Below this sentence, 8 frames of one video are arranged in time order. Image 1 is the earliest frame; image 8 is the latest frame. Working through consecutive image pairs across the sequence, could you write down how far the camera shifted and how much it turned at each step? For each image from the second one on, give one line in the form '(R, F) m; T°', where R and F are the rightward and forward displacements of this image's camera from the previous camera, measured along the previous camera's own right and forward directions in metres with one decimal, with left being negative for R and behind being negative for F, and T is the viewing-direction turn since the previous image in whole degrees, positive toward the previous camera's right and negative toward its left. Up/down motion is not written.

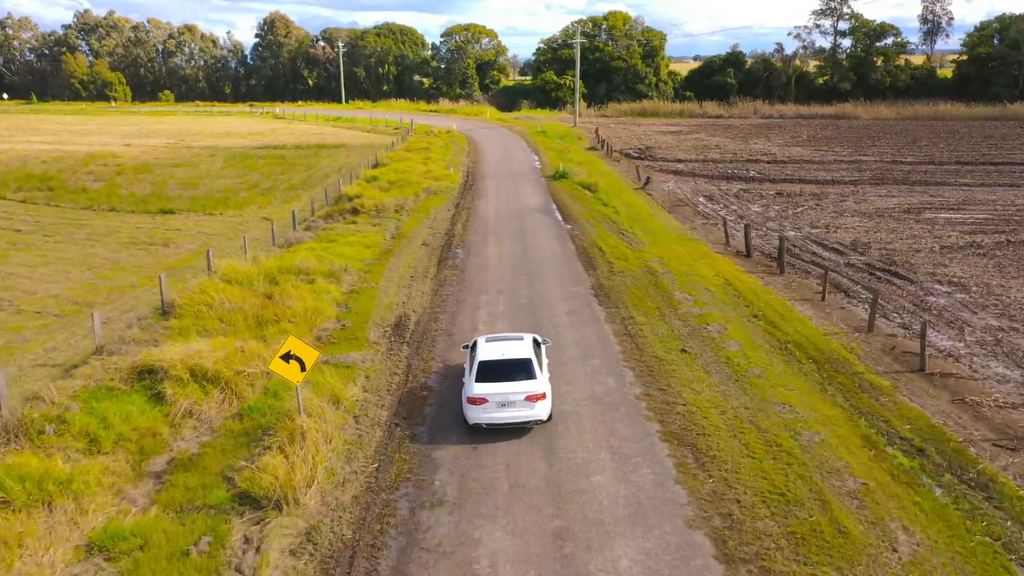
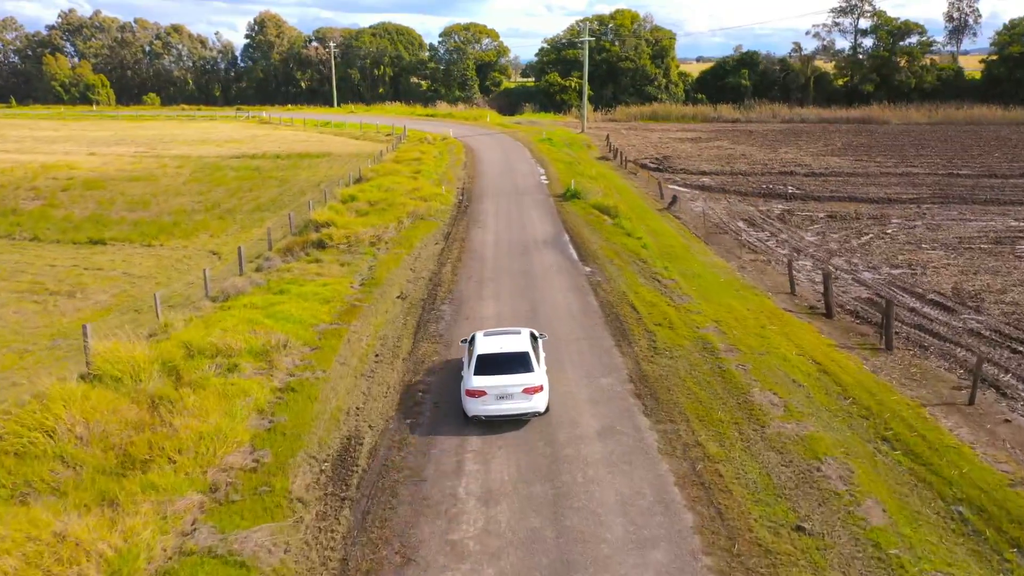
(0.0, +6.6) m; 0°
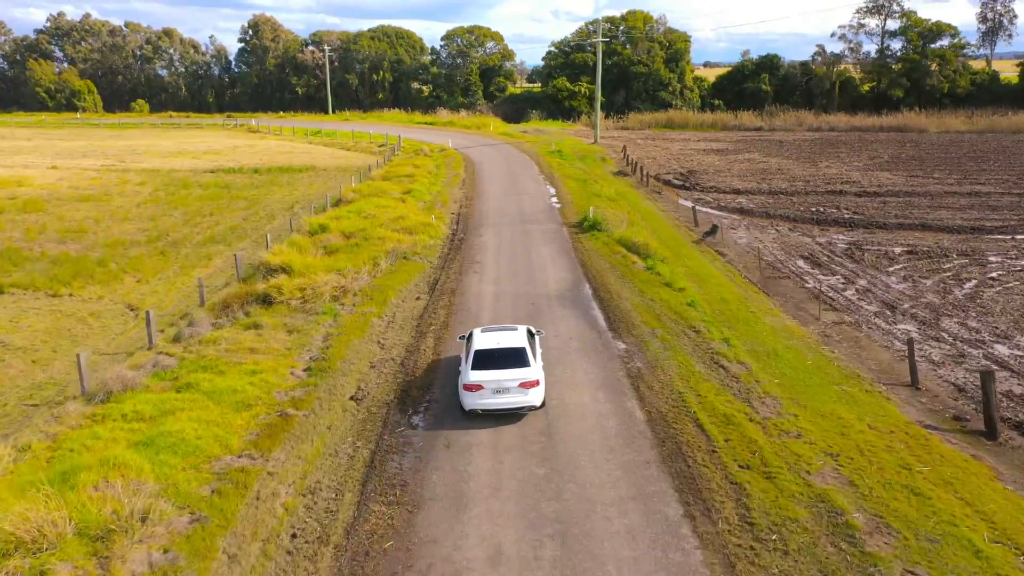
(0.0, +6.7) m; 0°
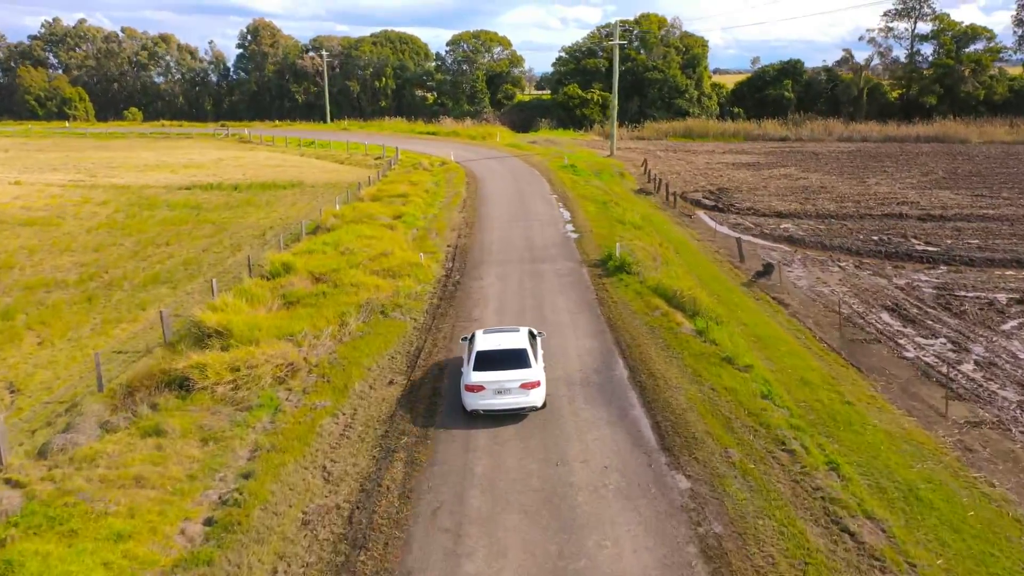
(0.0, +5.8) m; -1°
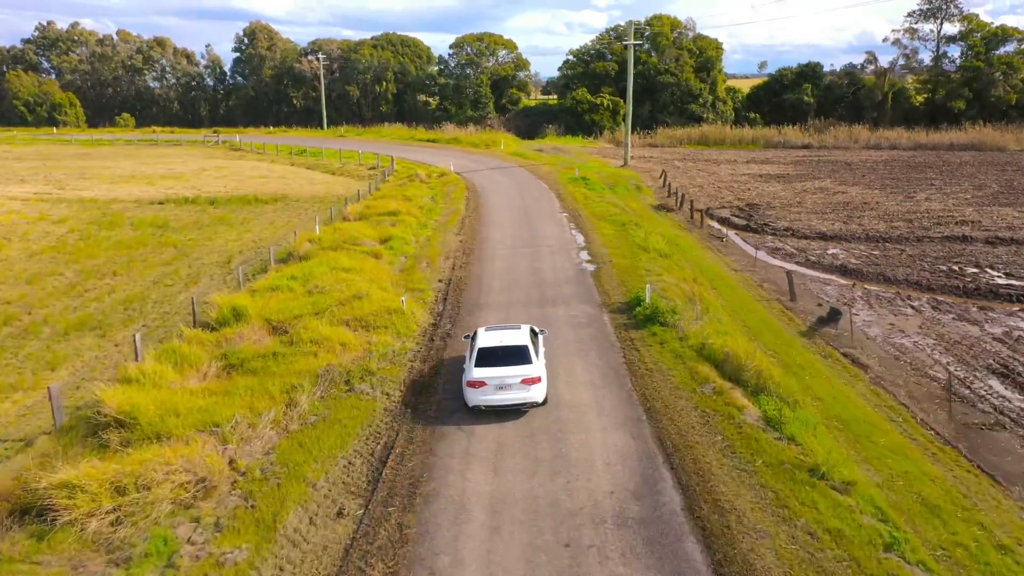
(0.0, +4.9) m; 0°
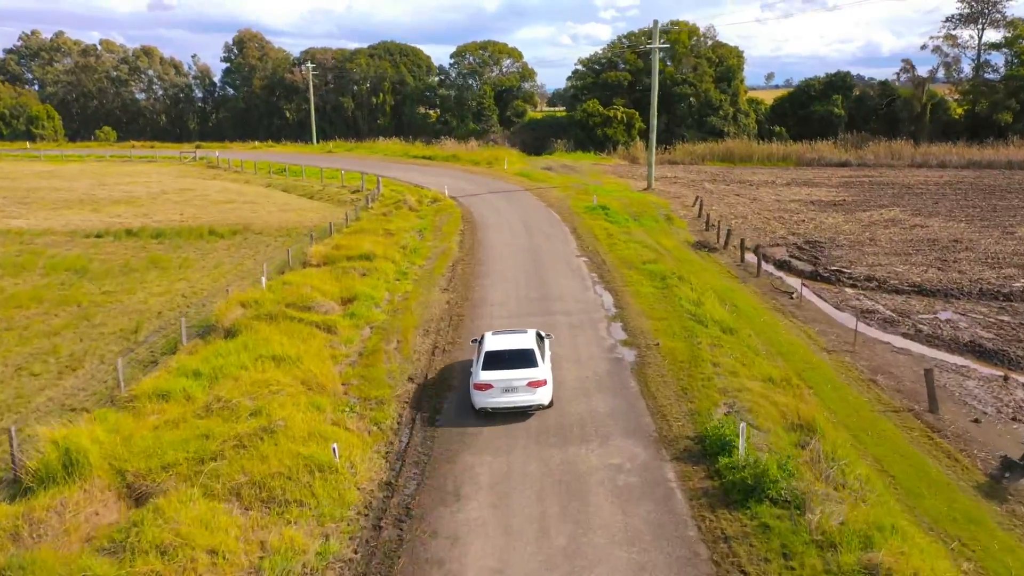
(0.0, +7.8) m; 0°
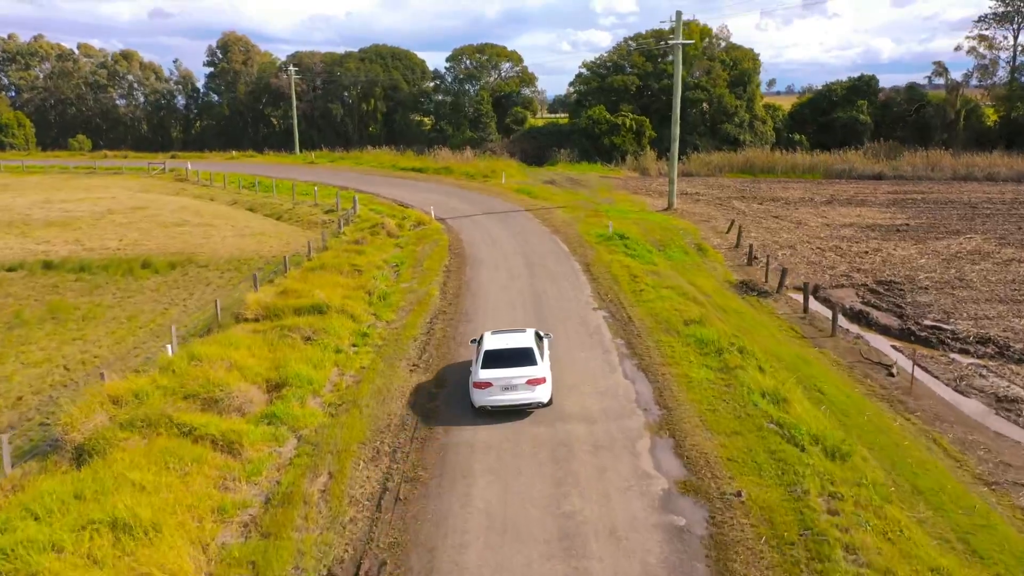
(+0.1, +6.8) m; 0°
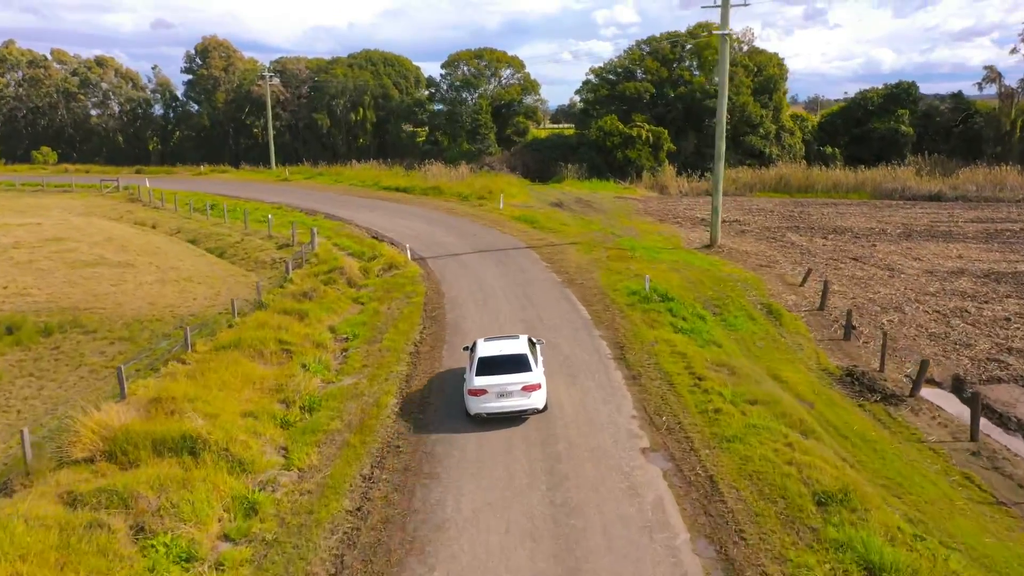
(+0.1, +8.7) m; 0°
